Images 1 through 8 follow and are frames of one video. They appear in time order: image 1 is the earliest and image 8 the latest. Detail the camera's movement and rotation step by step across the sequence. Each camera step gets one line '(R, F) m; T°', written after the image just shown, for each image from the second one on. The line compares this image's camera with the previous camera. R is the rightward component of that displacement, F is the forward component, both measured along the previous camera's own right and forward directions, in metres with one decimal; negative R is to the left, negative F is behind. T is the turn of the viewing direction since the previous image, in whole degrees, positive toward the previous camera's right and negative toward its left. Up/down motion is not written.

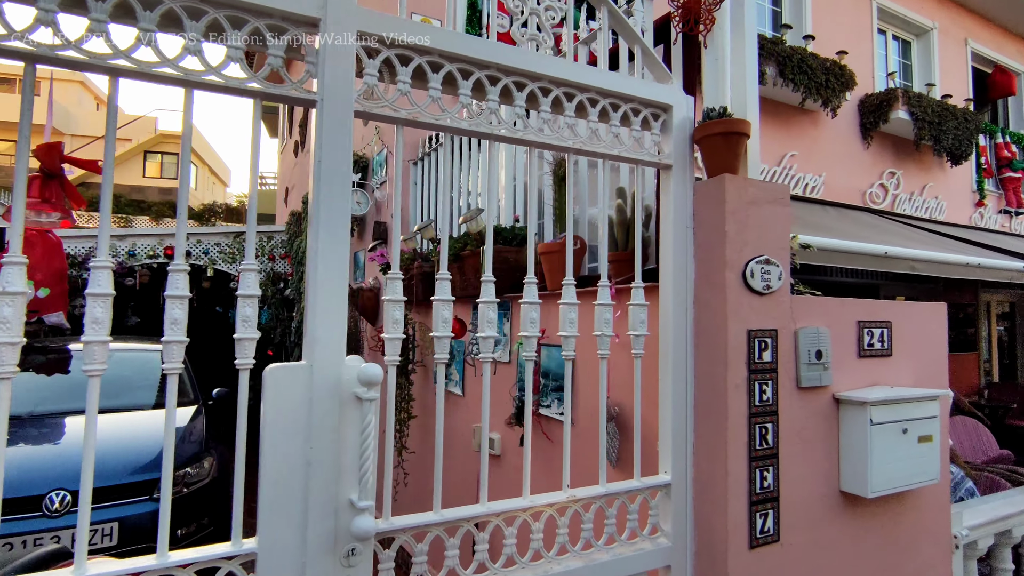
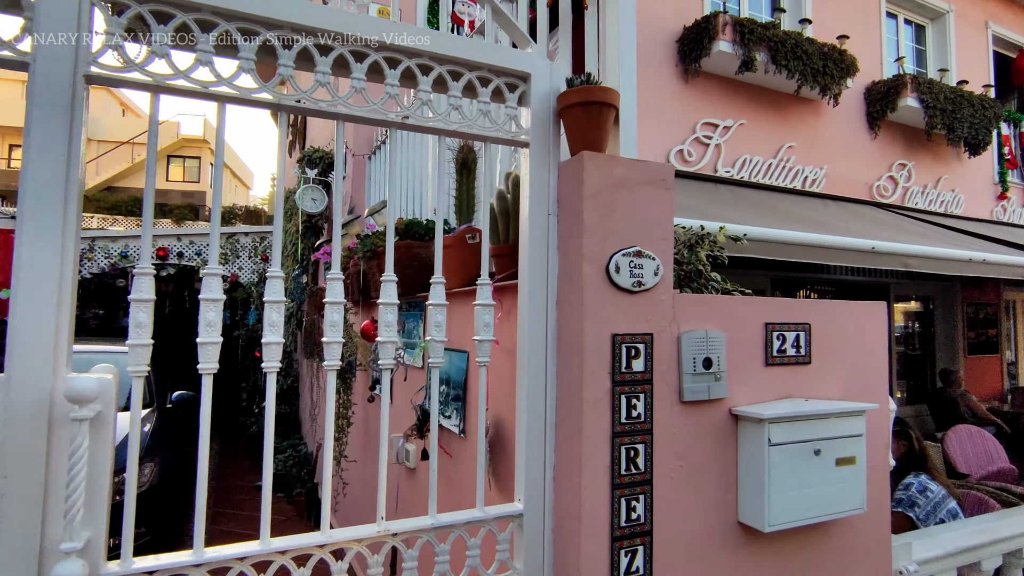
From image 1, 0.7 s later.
(+0.5, +0.3) m; -3°
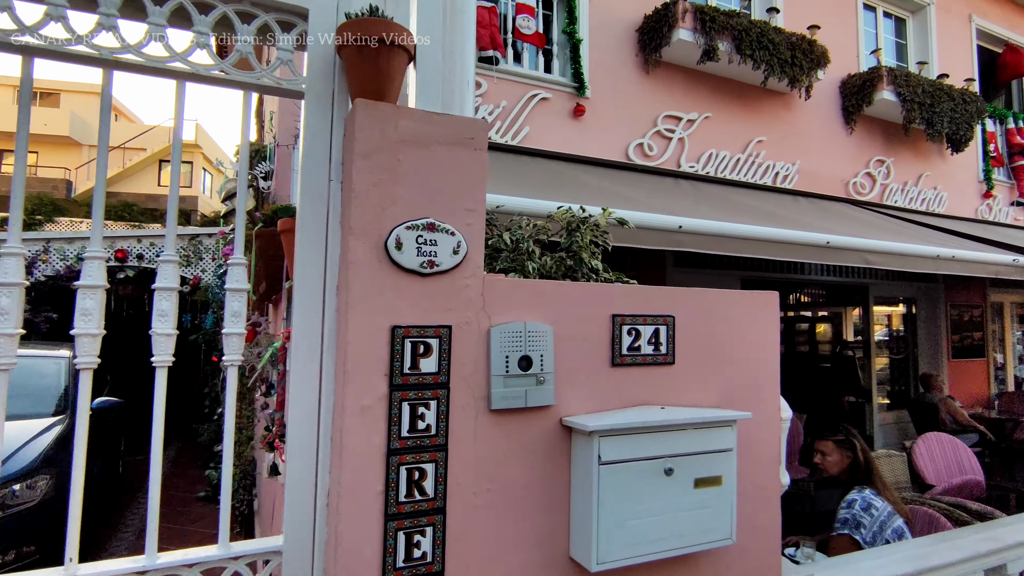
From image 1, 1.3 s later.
(+0.5, +0.3) m; 0°
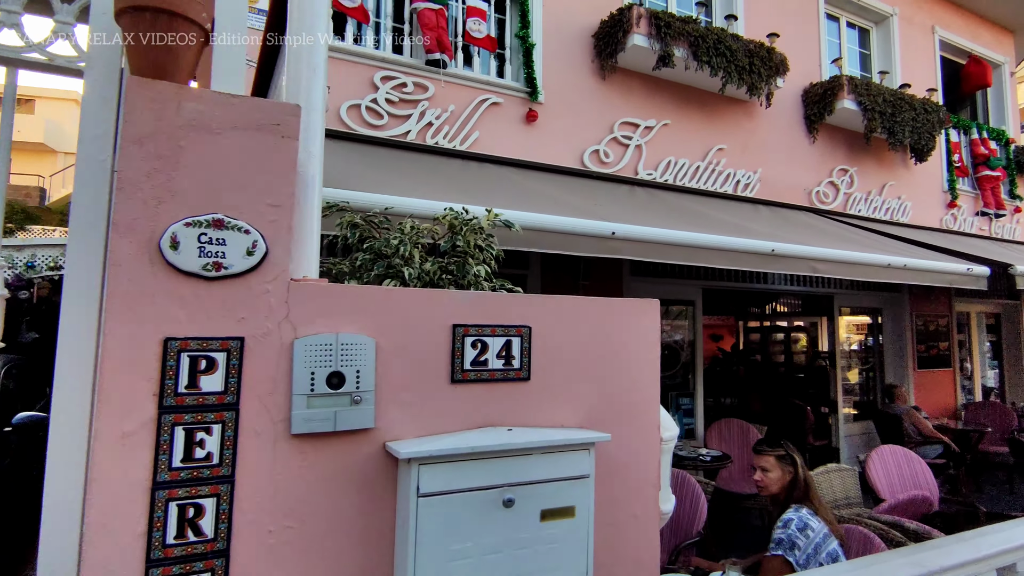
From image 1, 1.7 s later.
(+0.3, +0.2) m; +1°
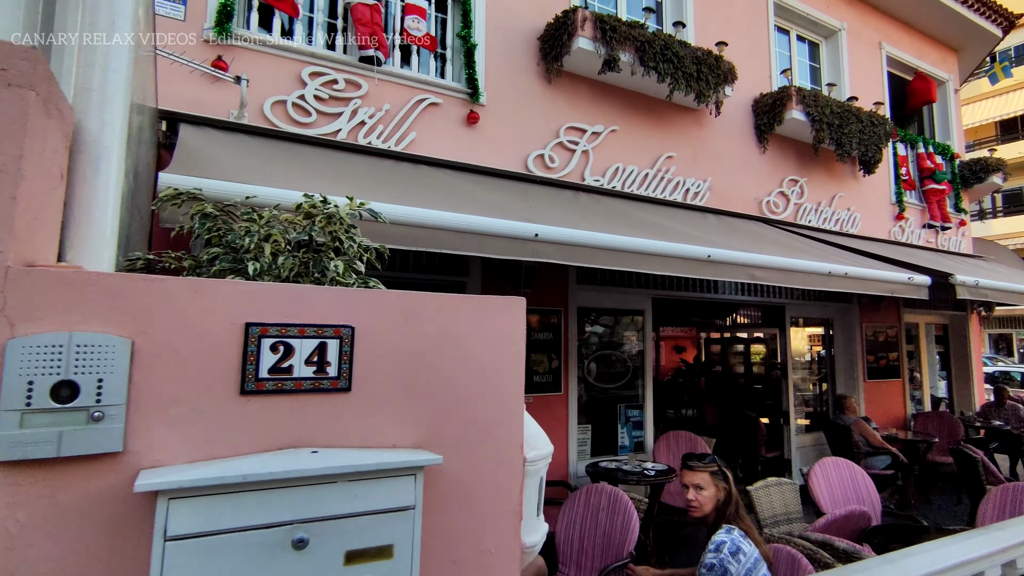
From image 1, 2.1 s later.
(+0.3, +0.2) m; +3°
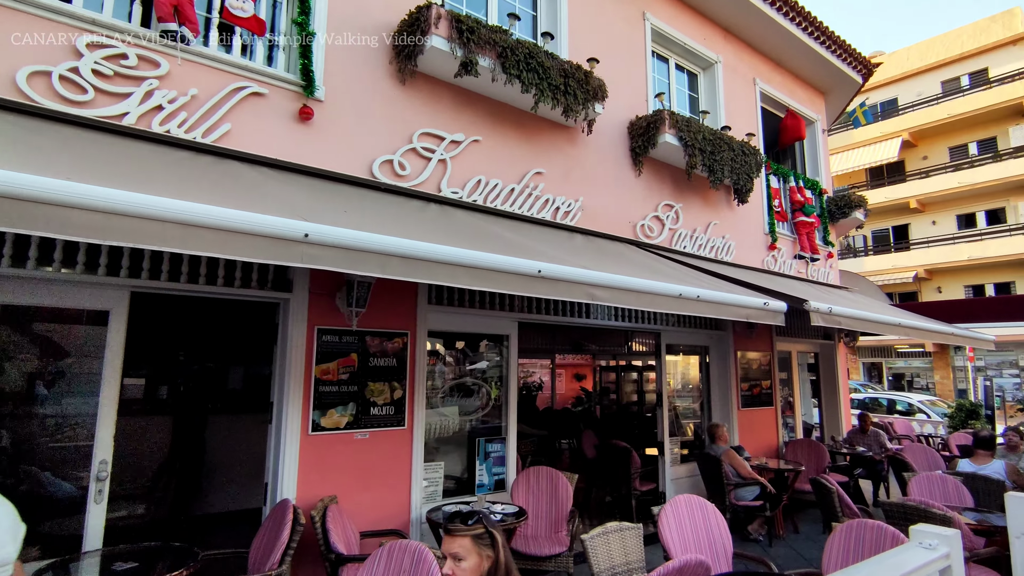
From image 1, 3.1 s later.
(+0.7, +0.5) m; +8°
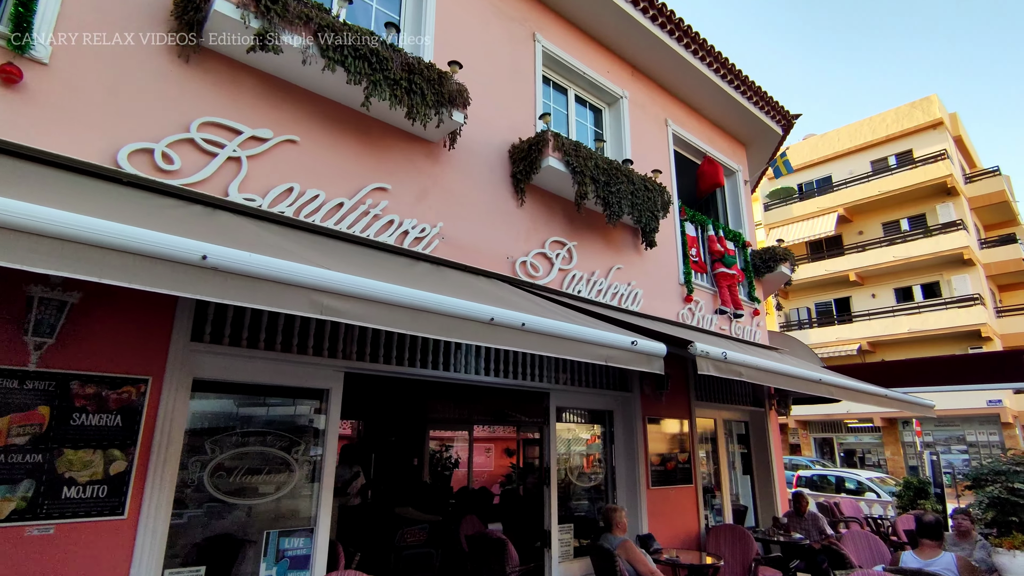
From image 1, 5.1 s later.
(+1.1, +1.2) m; +4°
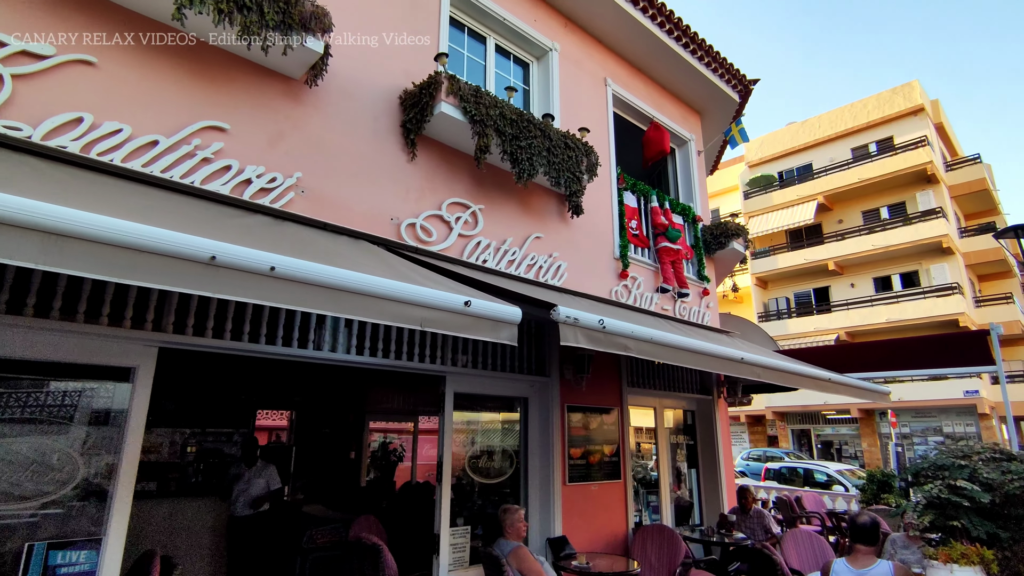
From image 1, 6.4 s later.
(+0.9, +0.8) m; +1°
